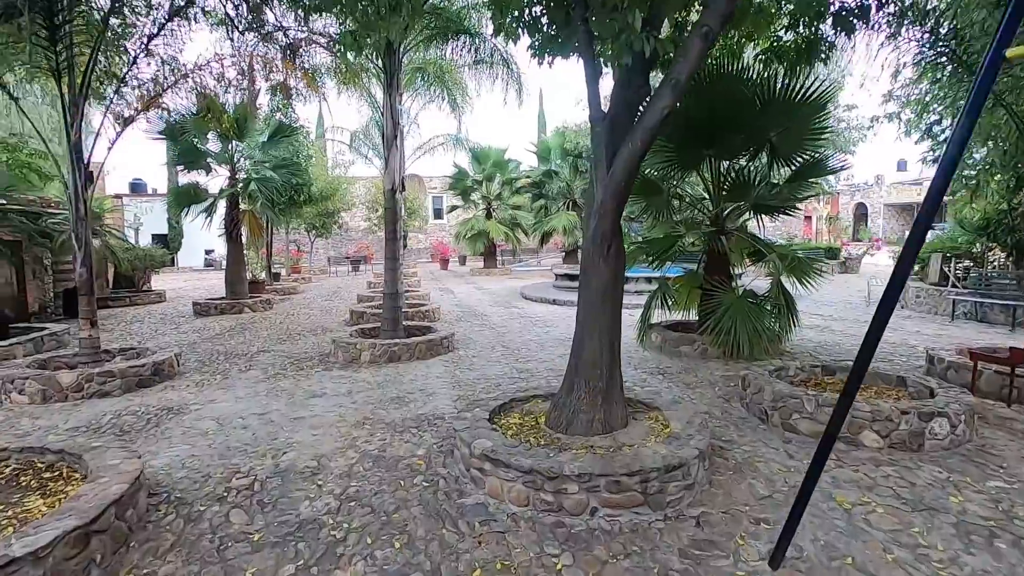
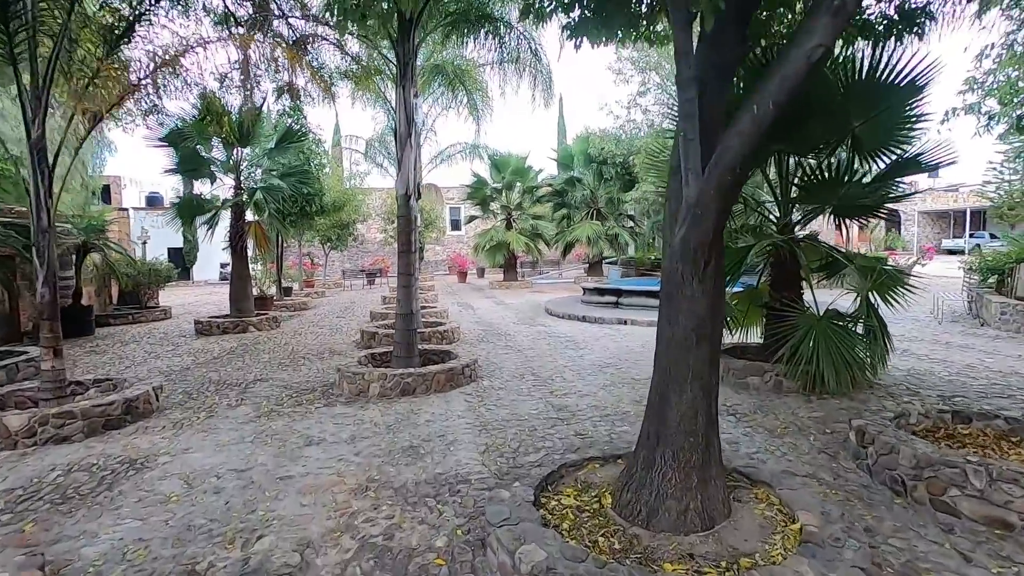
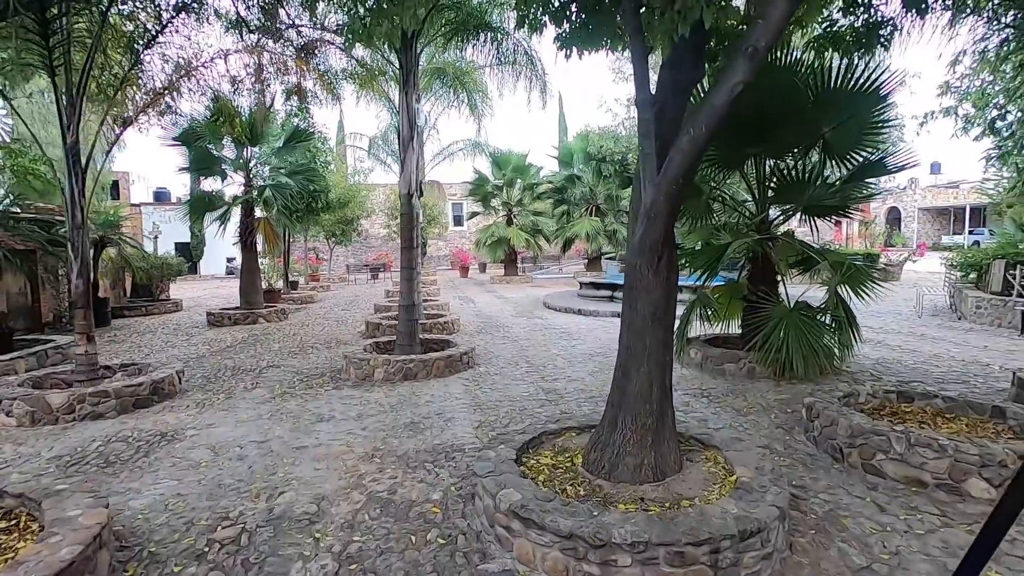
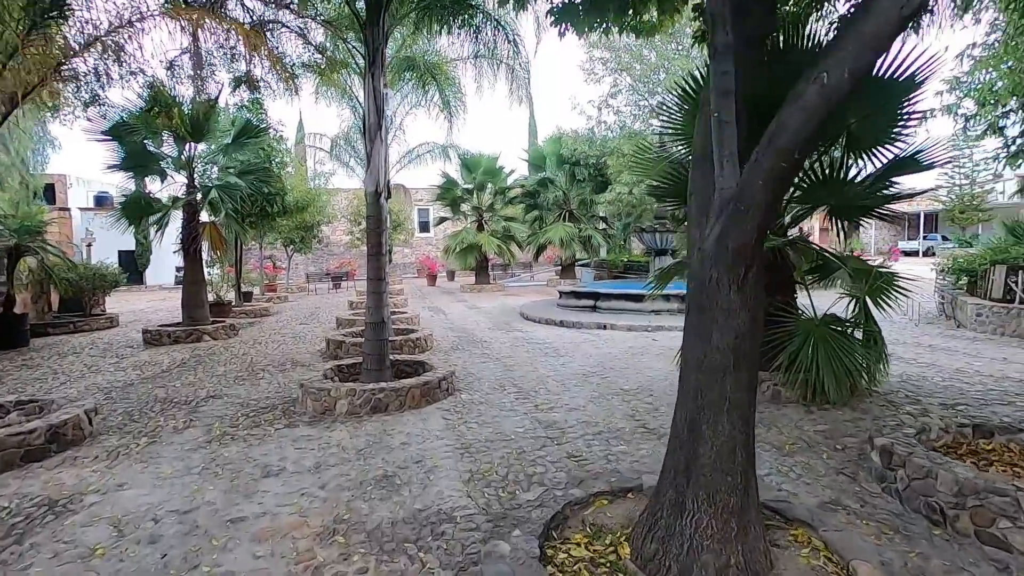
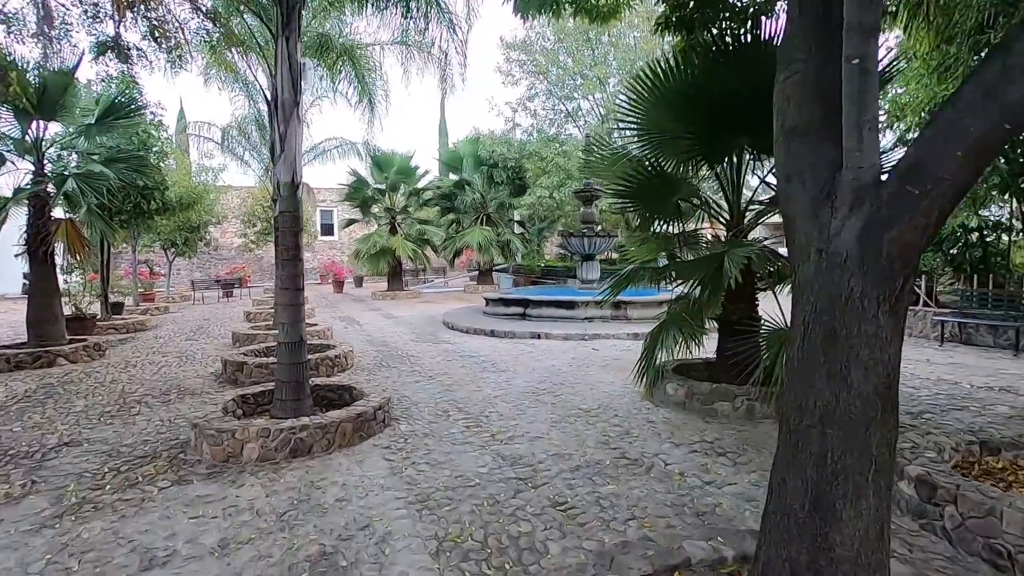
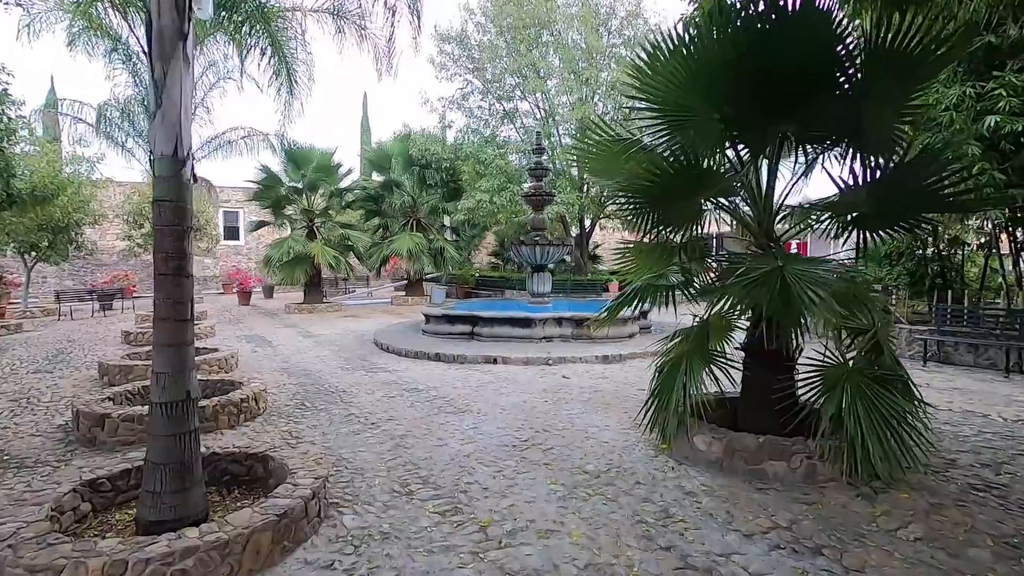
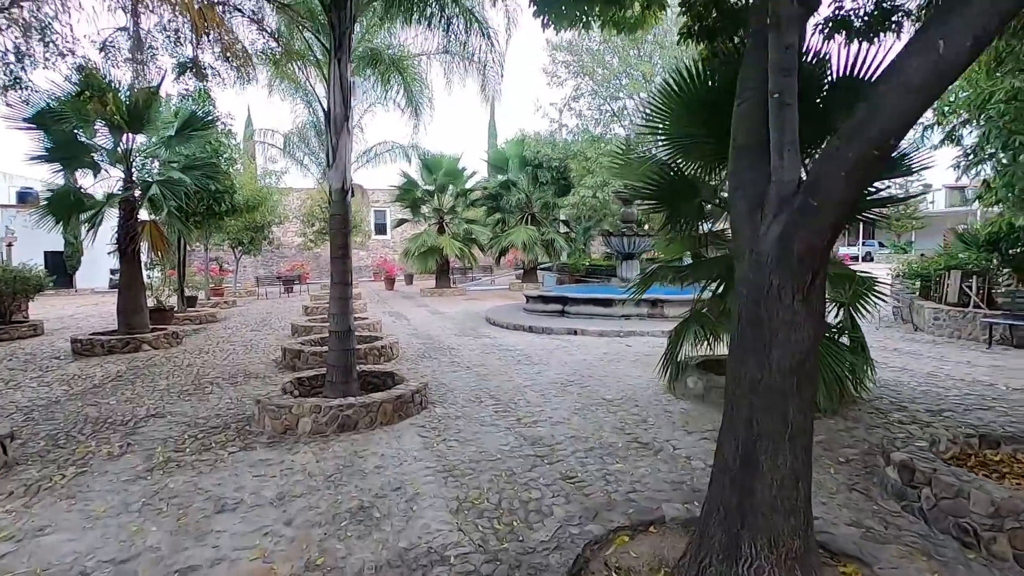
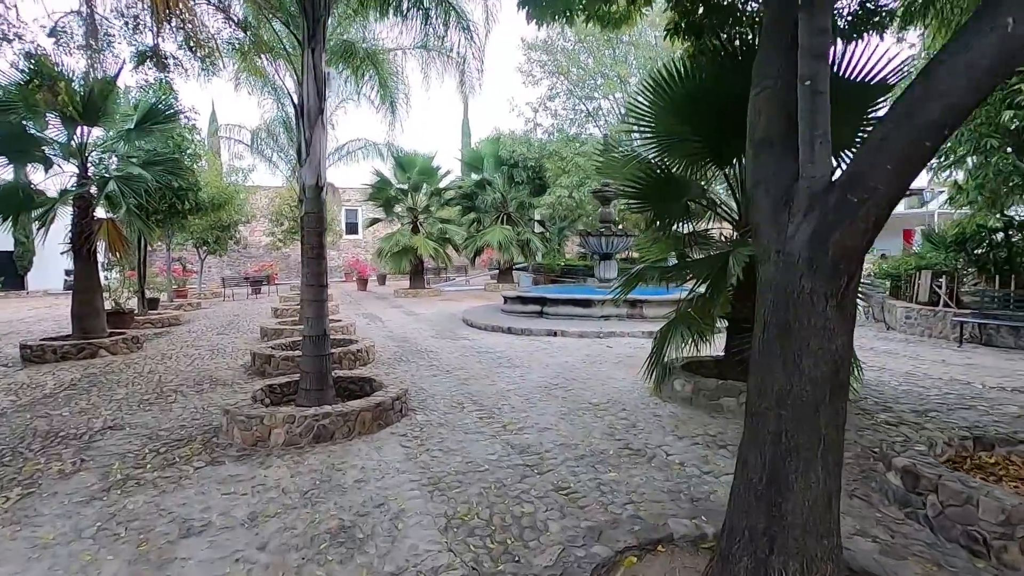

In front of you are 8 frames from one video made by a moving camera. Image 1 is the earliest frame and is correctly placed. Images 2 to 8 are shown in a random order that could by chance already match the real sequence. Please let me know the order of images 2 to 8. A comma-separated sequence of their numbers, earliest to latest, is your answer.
3, 2, 4, 7, 8, 5, 6
